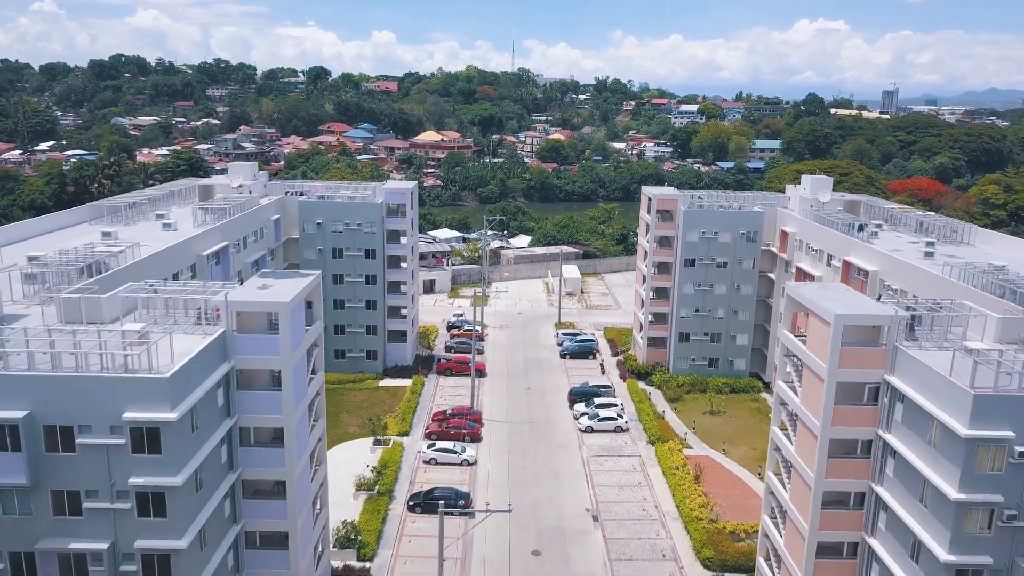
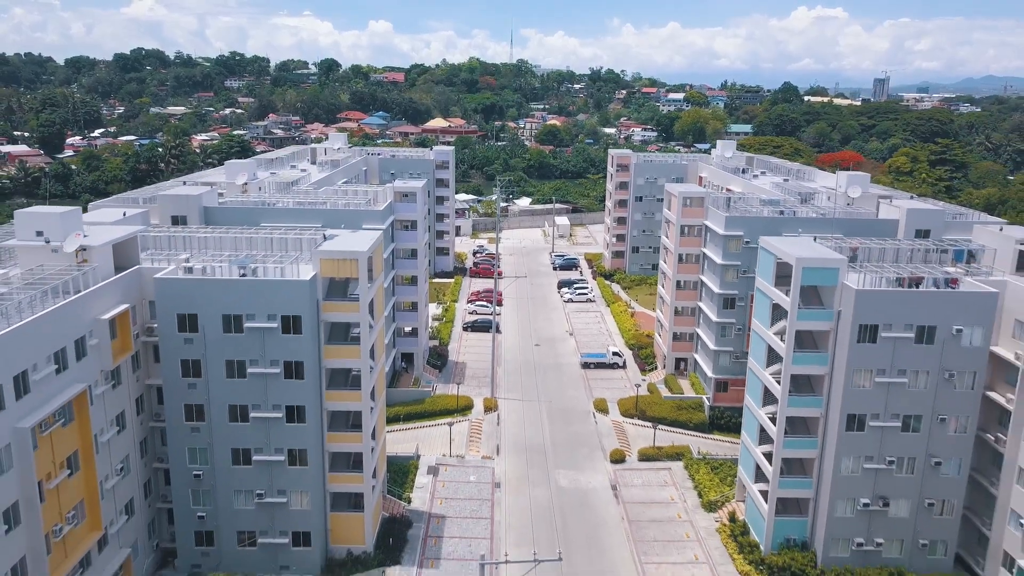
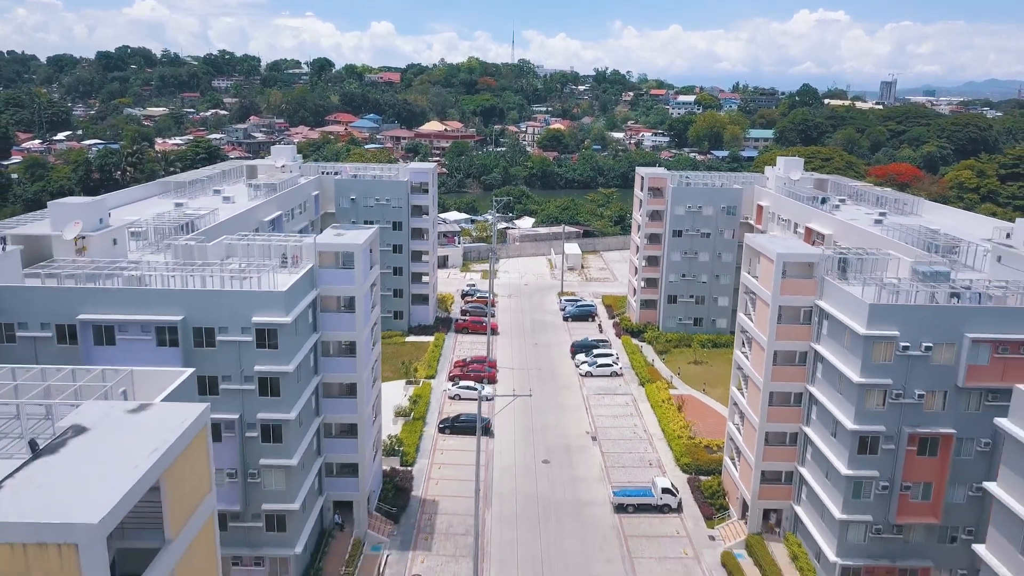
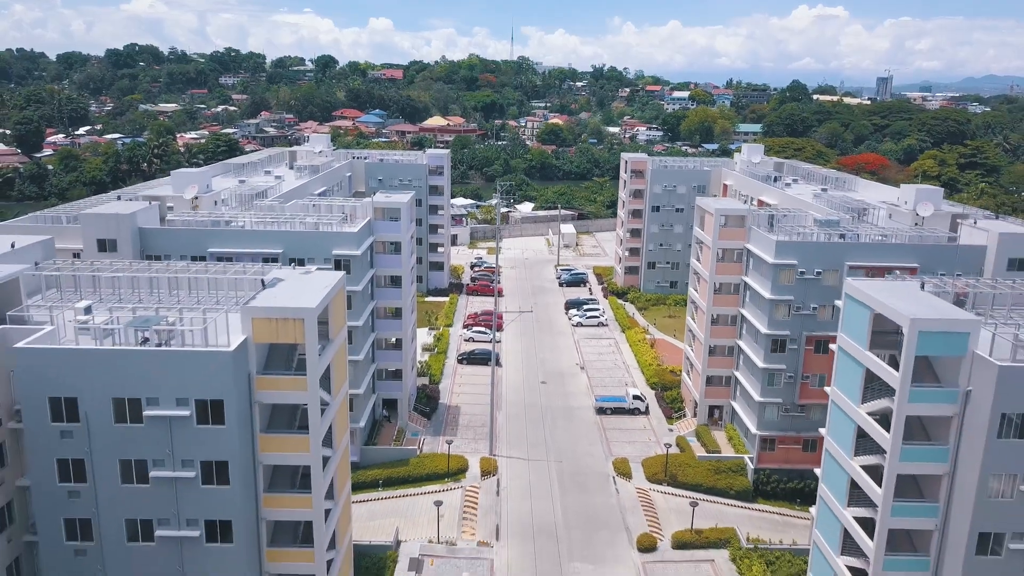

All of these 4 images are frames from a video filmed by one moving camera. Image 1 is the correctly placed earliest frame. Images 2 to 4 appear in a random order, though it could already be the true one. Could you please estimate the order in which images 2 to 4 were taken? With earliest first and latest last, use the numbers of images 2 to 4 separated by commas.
3, 4, 2
